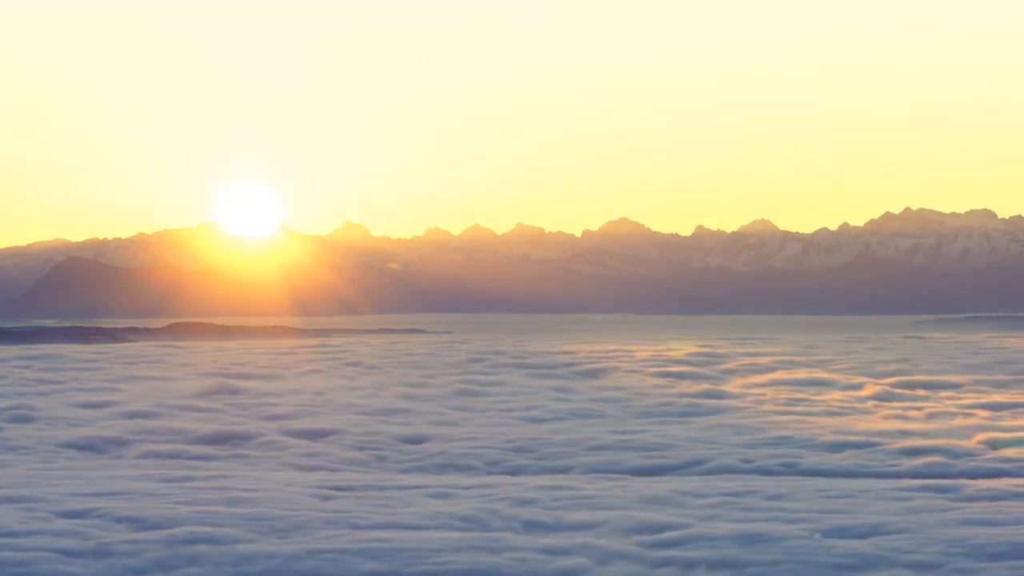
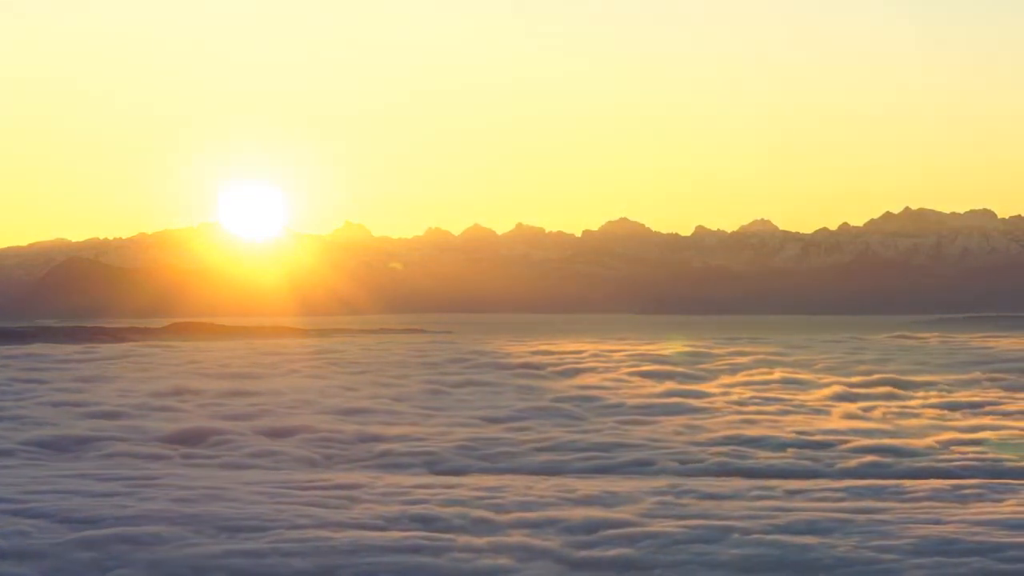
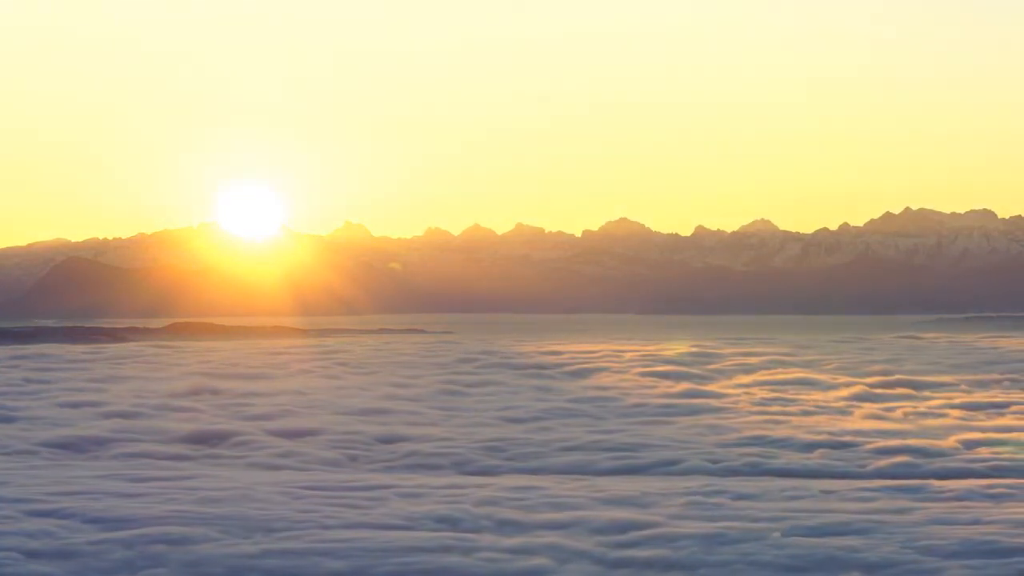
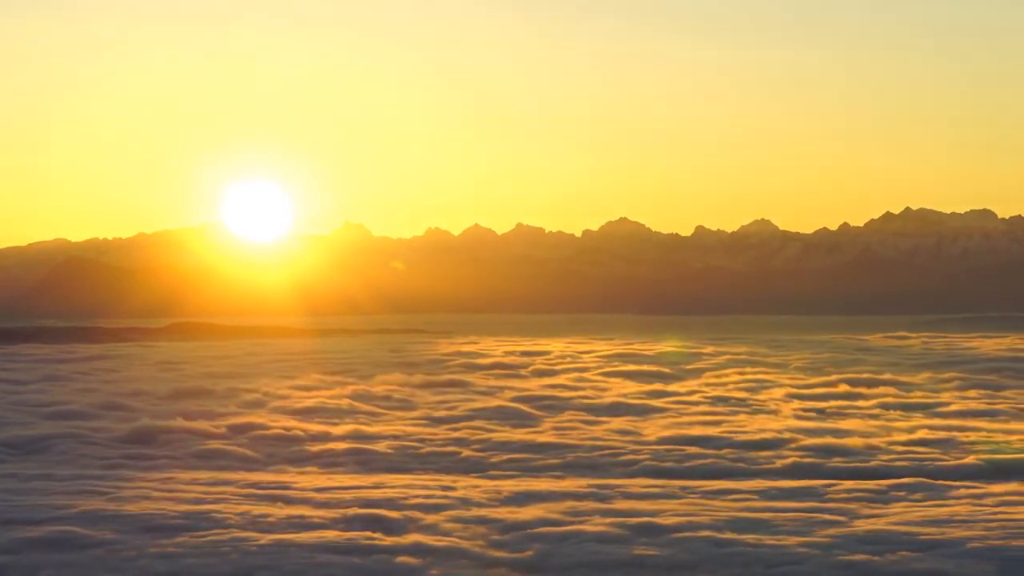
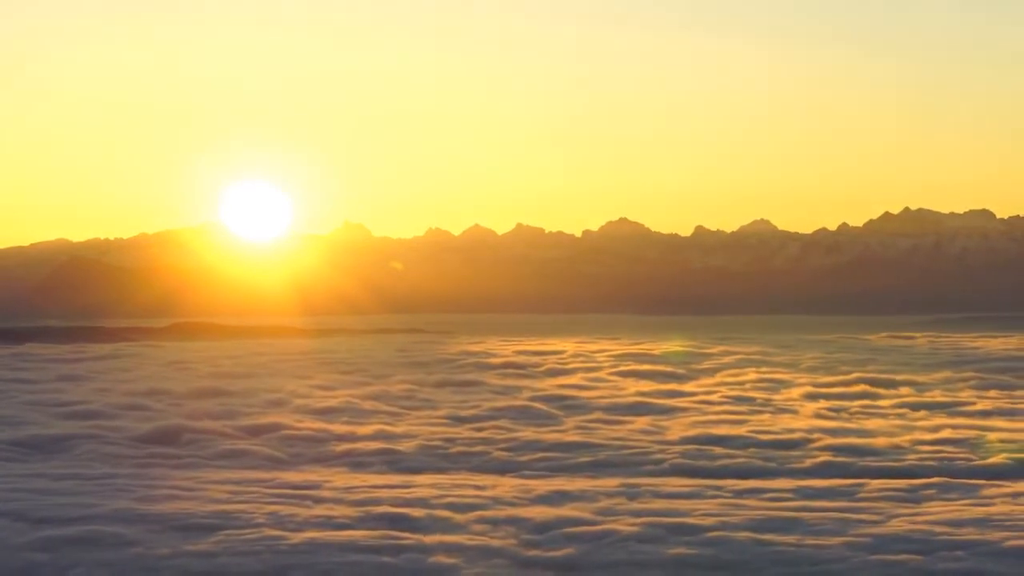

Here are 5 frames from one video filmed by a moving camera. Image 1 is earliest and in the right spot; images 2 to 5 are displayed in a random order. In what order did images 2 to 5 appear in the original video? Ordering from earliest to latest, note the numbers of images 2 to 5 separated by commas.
3, 2, 5, 4
